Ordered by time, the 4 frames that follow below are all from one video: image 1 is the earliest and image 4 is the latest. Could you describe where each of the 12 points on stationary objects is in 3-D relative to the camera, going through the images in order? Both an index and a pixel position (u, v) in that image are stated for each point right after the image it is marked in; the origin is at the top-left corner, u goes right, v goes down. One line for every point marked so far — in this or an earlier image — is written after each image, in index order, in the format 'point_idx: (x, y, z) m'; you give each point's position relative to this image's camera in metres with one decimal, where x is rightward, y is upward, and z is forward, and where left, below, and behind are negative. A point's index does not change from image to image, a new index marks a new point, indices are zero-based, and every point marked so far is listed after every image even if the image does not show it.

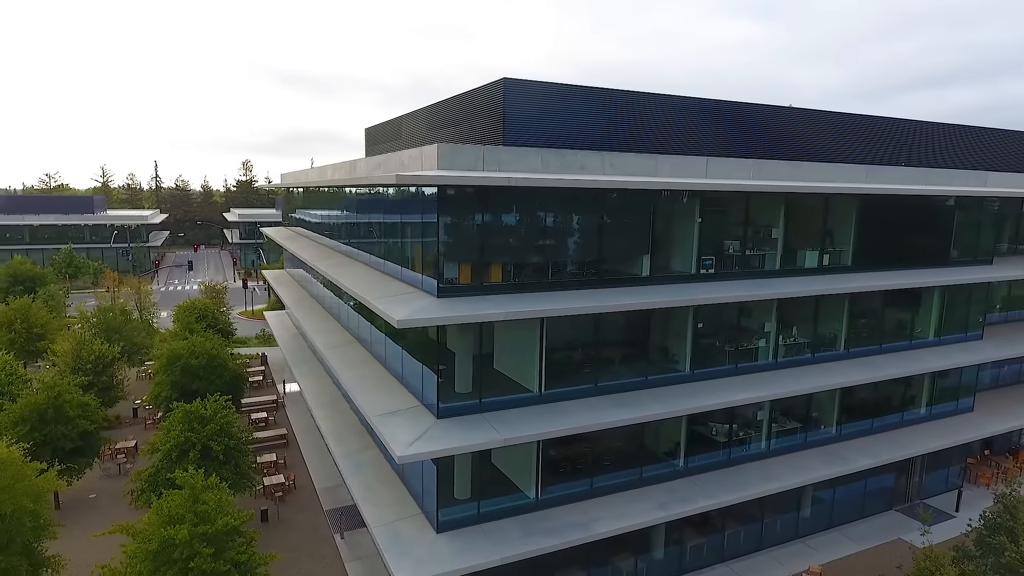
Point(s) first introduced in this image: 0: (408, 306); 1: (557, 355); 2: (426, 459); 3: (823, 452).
0: (-2.1, -0.4, +11.6) m
1: (+1.0, -1.6, +14.0) m
2: (-1.7, -3.2, +11.3) m
3: (+9.1, -4.8, +17.7) m
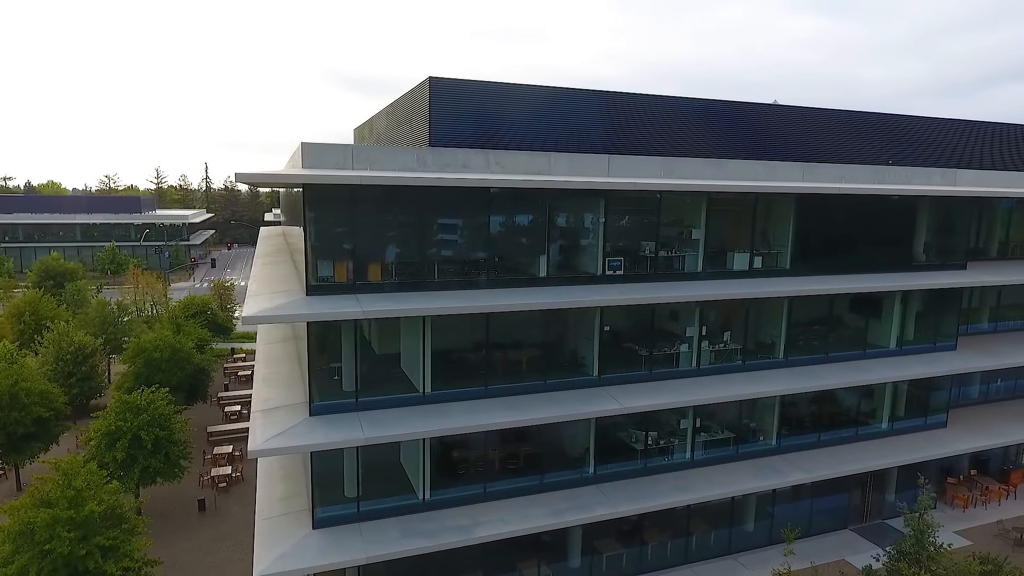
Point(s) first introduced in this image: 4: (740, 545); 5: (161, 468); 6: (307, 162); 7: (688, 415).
0: (-4.8, -0.3, +11.8) m
1: (-1.5, -1.6, +13.9) m
2: (-4.5, -3.2, +11.4) m
3: (+6.9, -5.0, +16.9) m
4: (+6.7, -7.6, +17.6) m
5: (-10.0, -5.1, +17.0) m
6: (-4.1, +2.6, +12.1) m
7: (+4.8, -3.4, +16.1) m
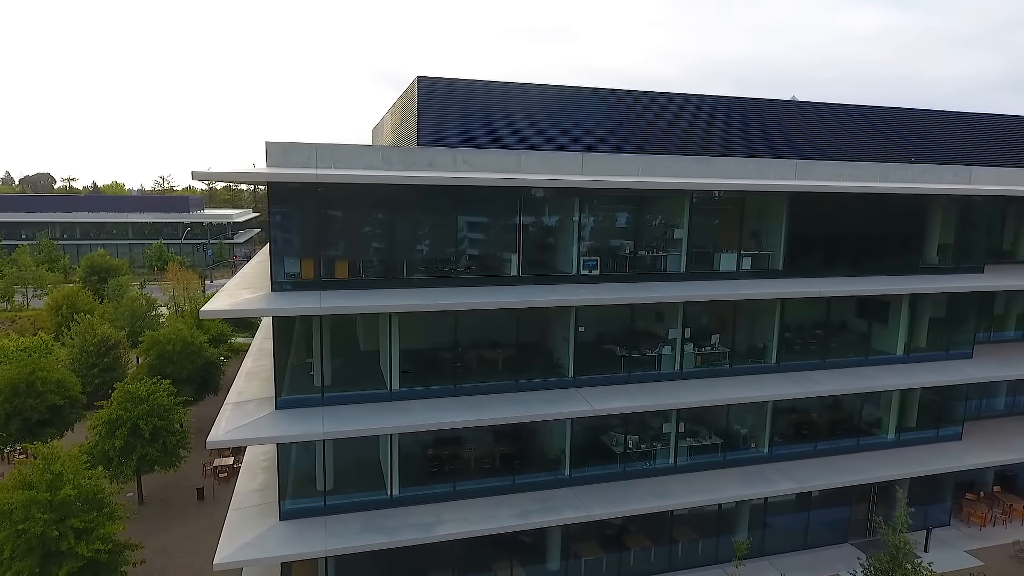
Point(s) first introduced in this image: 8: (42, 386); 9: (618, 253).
0: (-5.6, -0.2, +12.1) m
1: (-2.2, -1.5, +13.9) m
2: (-5.3, -3.1, +11.7) m
3: (+6.3, -5.0, +16.3) m
4: (+6.2, -7.6, +17.1) m
5: (-10.4, -4.9, +17.6) m
6: (-4.9, +2.6, +12.3) m
7: (+4.2, -3.4, +15.7) m
8: (-15.5, -3.2, +19.8) m
9: (+2.7, +0.9, +14.9) m
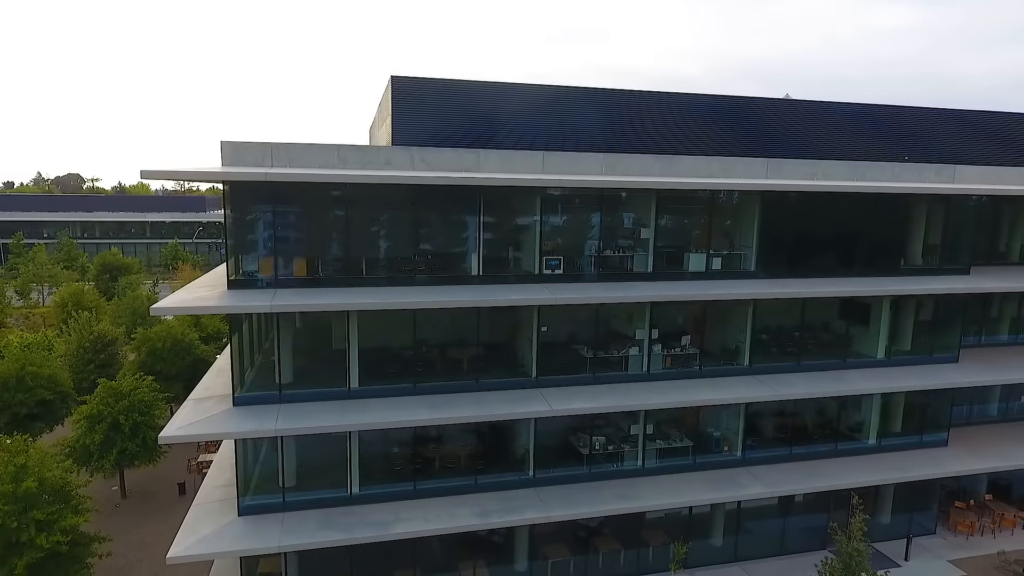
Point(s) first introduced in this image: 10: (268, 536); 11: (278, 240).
0: (-6.6, -0.2, +12.2) m
1: (-3.1, -1.5, +14.0) m
2: (-6.3, -3.0, +11.8) m
3: (+5.5, -5.0, +16.1) m
4: (+5.4, -7.6, +16.8) m
5: (-11.2, -4.9, +17.9) m
6: (-5.8, +2.7, +12.5) m
7: (+3.3, -3.5, +15.5) m
8: (-16.2, -3.1, +20.3) m
9: (+1.8, +0.9, +14.8) m
10: (-5.1, -5.3, +12.7) m
11: (-4.9, +1.0, +12.8) m
